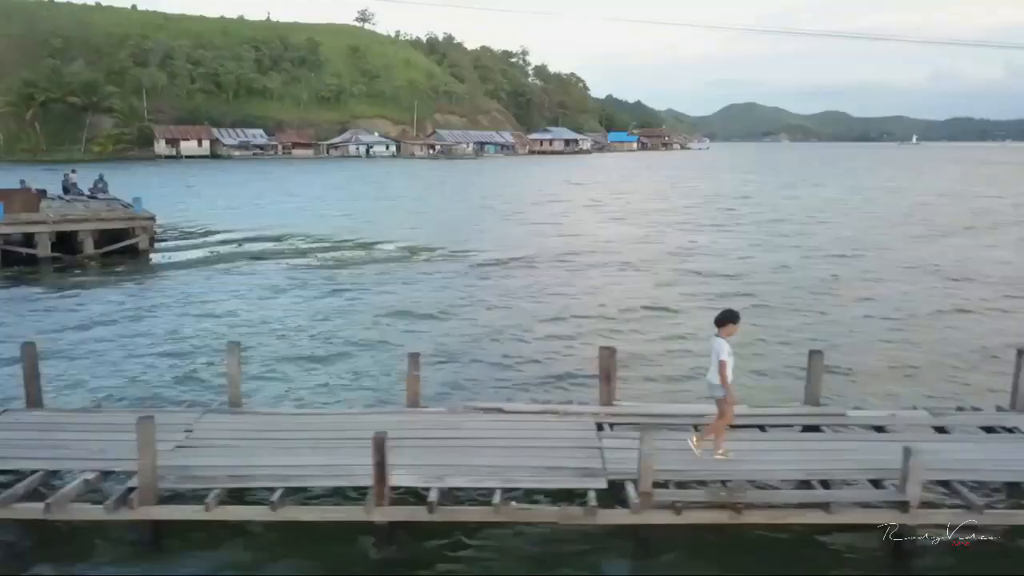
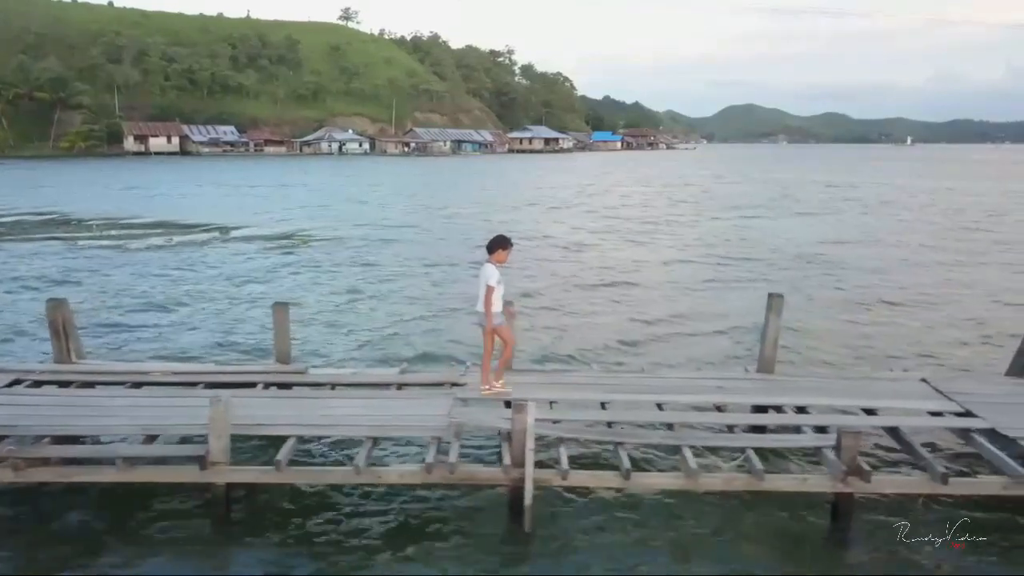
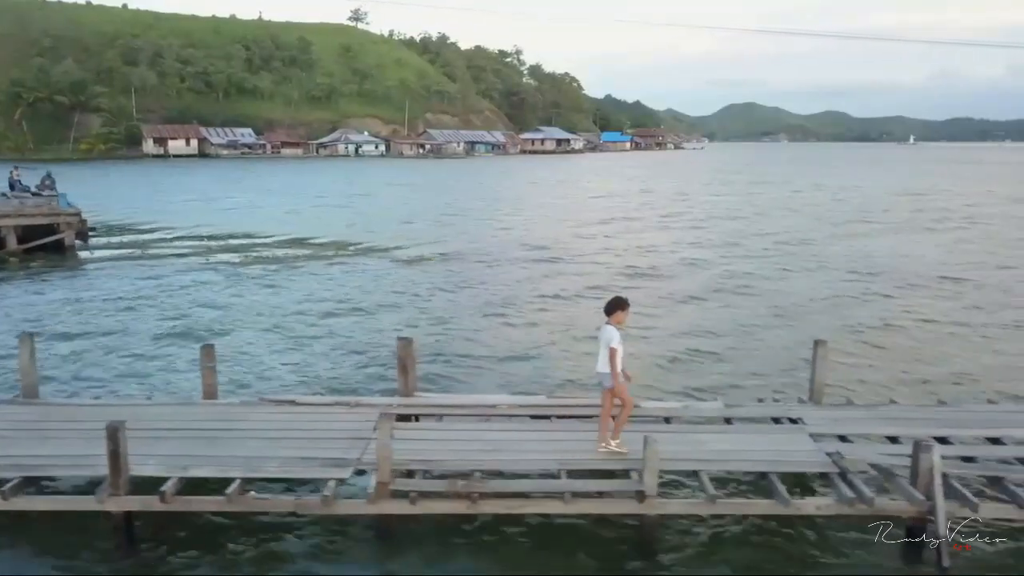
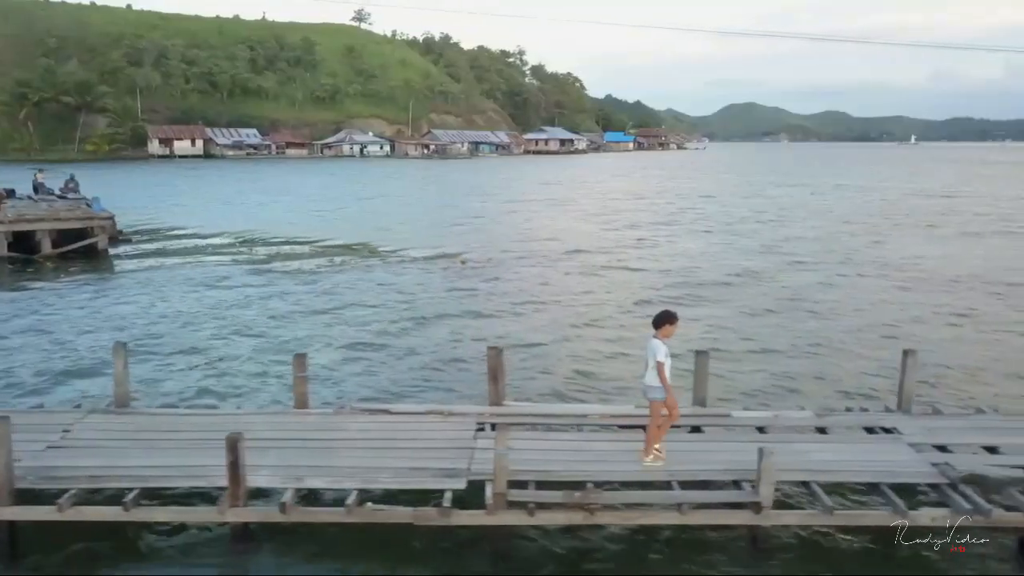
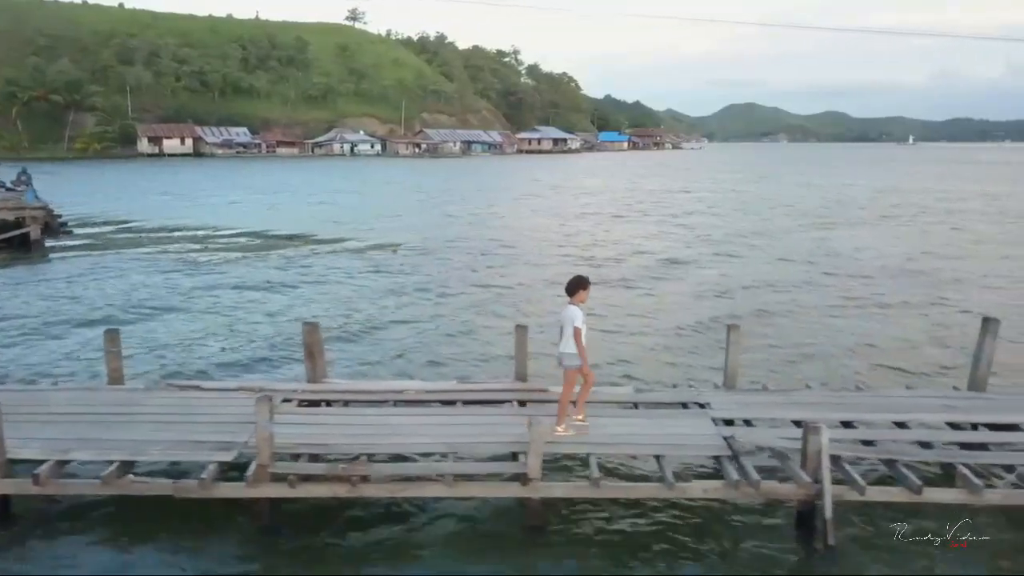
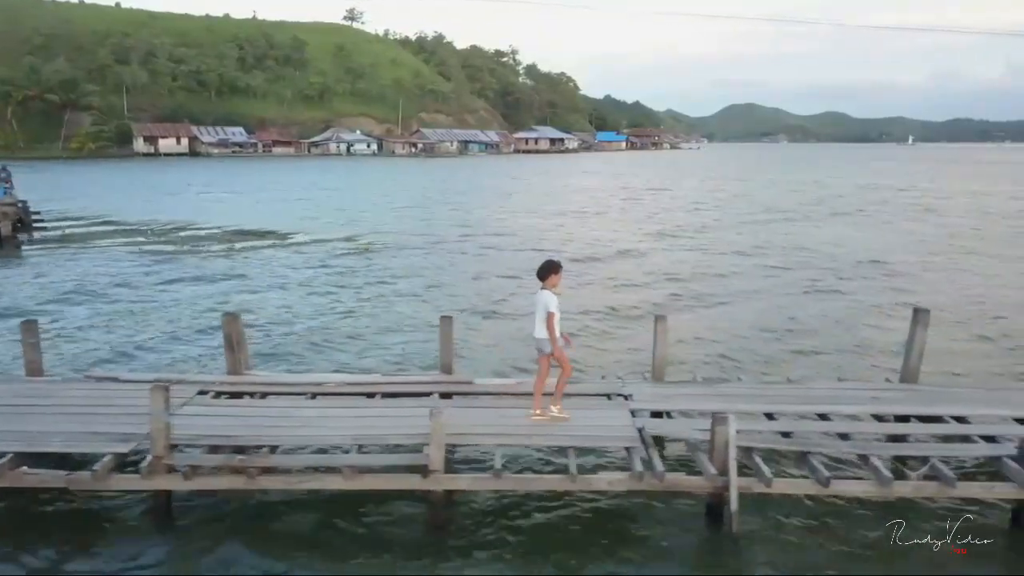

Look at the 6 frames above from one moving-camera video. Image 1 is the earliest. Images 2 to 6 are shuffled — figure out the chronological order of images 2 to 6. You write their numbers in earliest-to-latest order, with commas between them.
4, 3, 5, 6, 2
